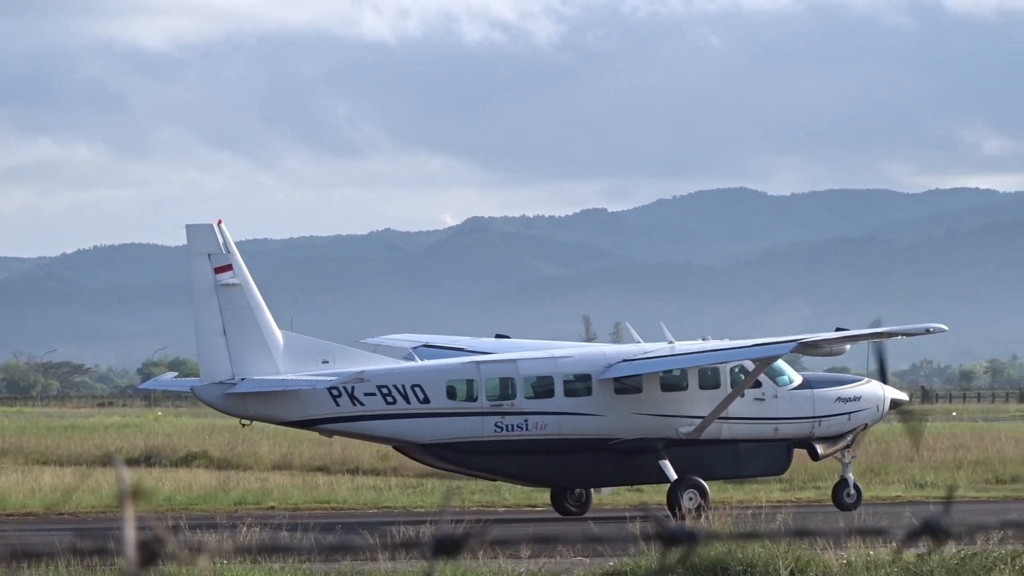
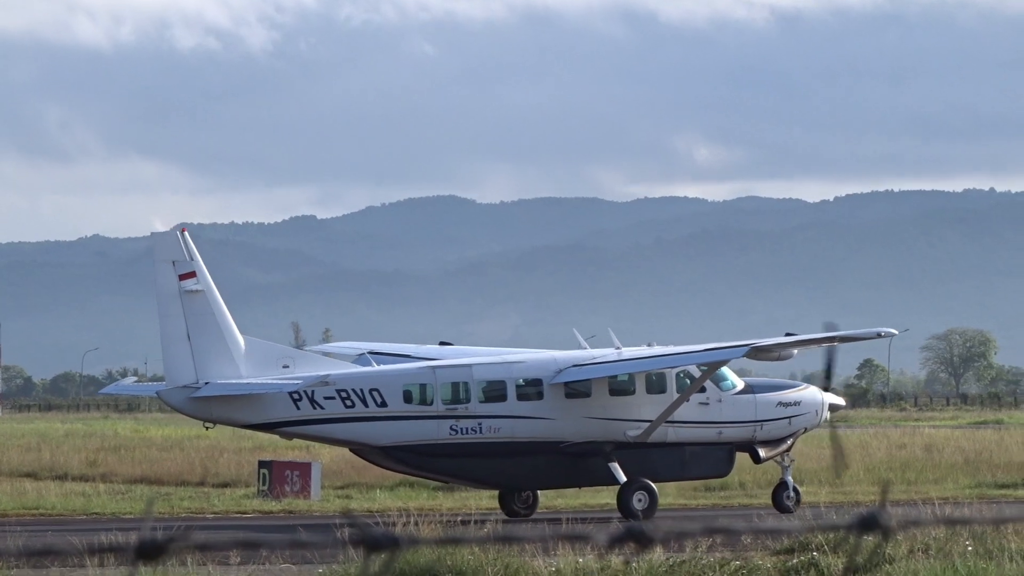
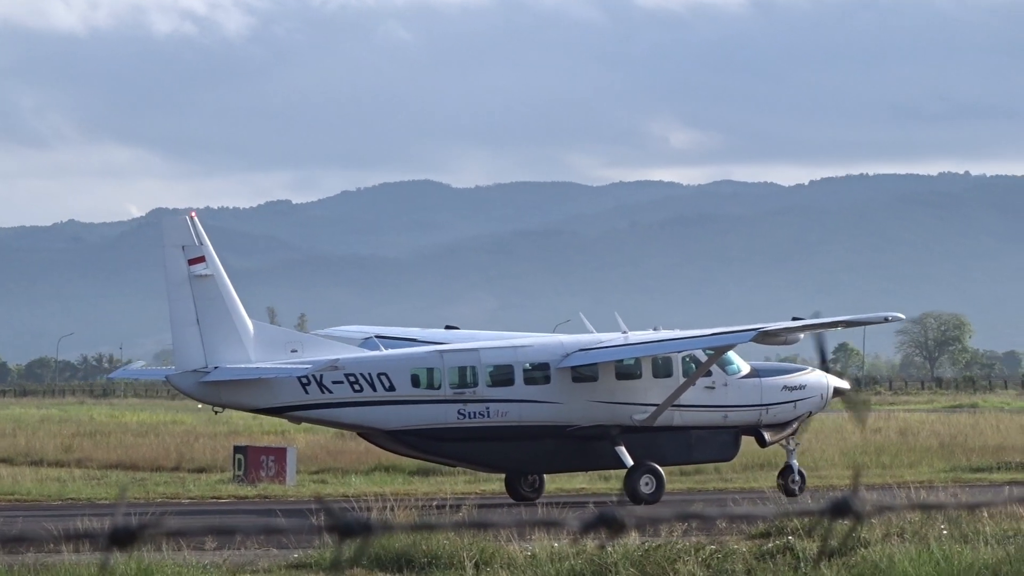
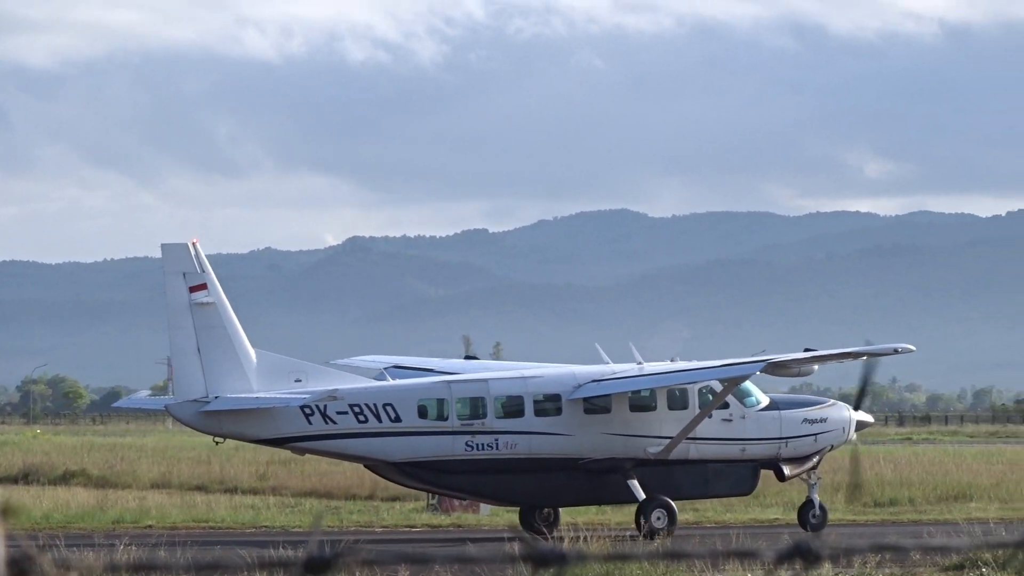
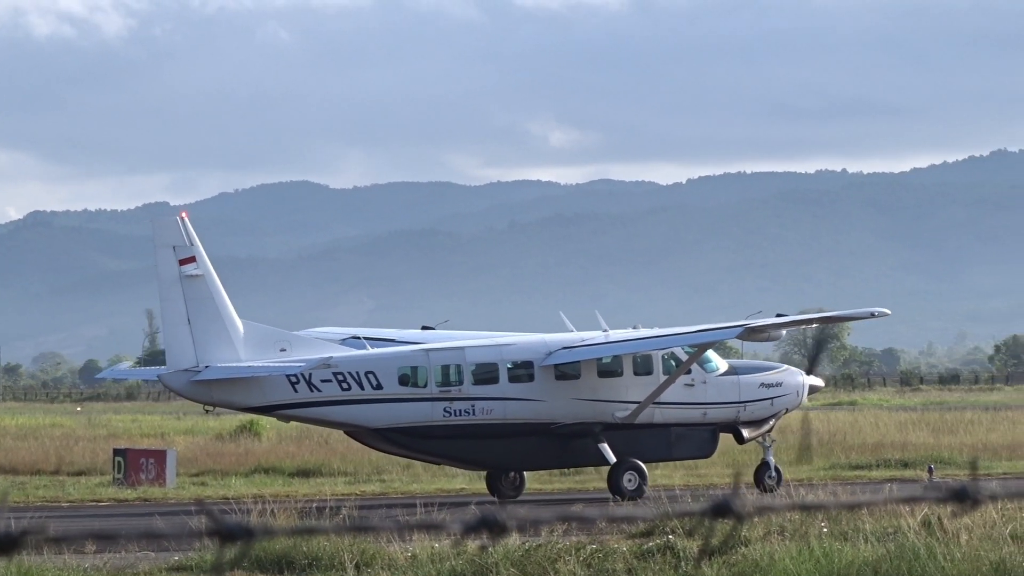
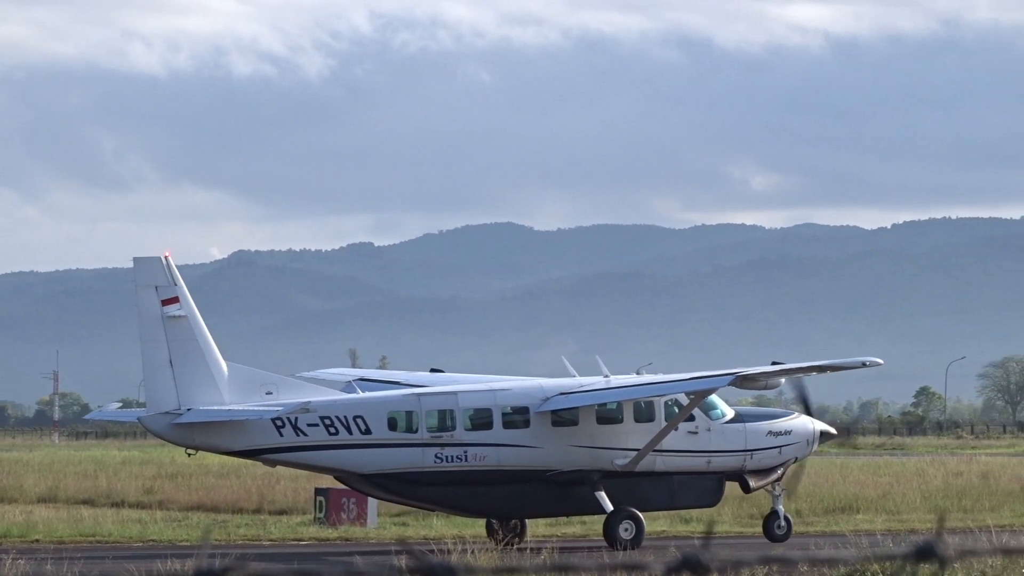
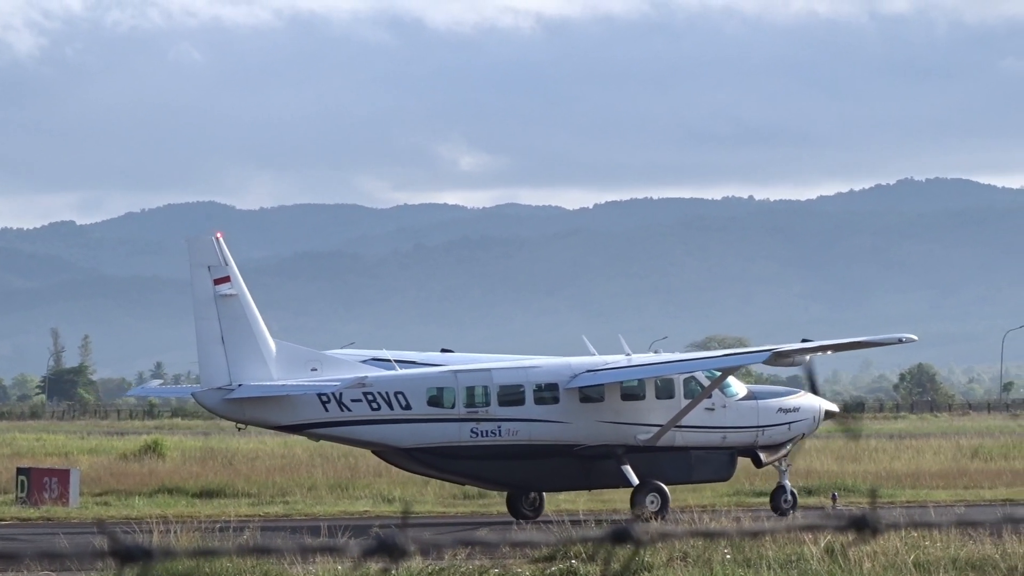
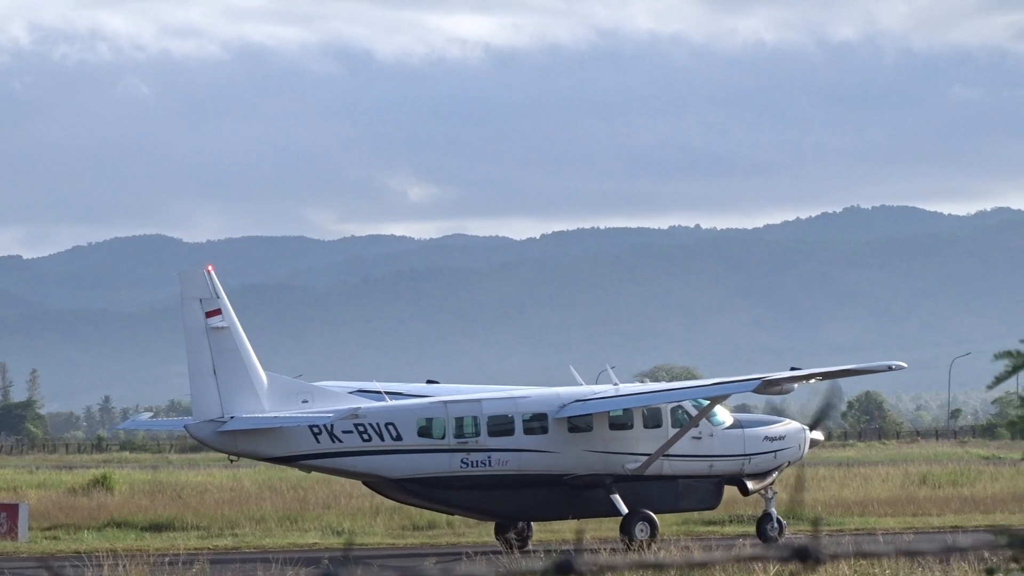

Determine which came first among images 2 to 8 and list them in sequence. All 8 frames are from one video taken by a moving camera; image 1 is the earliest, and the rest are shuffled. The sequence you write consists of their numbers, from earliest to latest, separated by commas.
4, 6, 2, 3, 5, 7, 8
